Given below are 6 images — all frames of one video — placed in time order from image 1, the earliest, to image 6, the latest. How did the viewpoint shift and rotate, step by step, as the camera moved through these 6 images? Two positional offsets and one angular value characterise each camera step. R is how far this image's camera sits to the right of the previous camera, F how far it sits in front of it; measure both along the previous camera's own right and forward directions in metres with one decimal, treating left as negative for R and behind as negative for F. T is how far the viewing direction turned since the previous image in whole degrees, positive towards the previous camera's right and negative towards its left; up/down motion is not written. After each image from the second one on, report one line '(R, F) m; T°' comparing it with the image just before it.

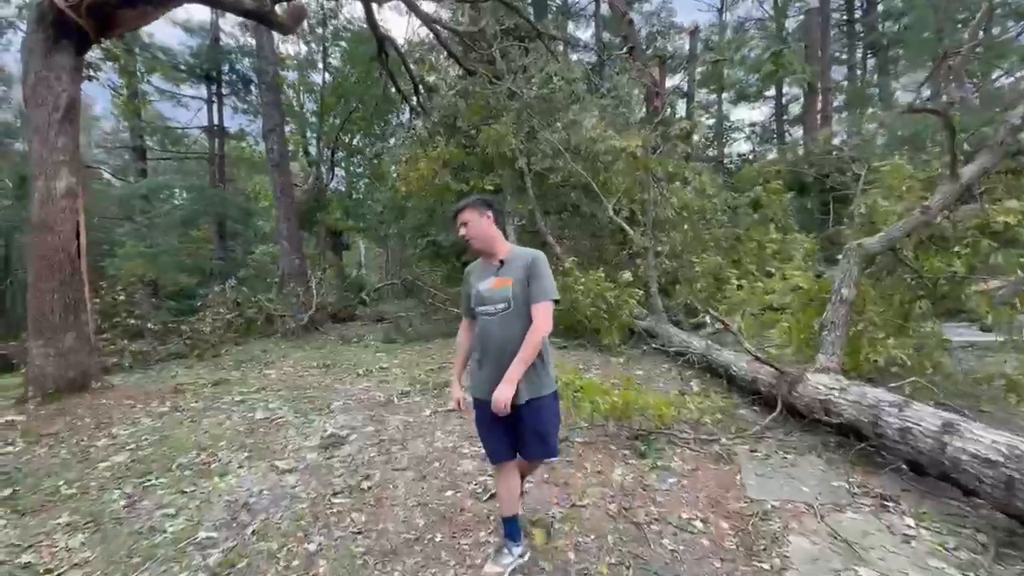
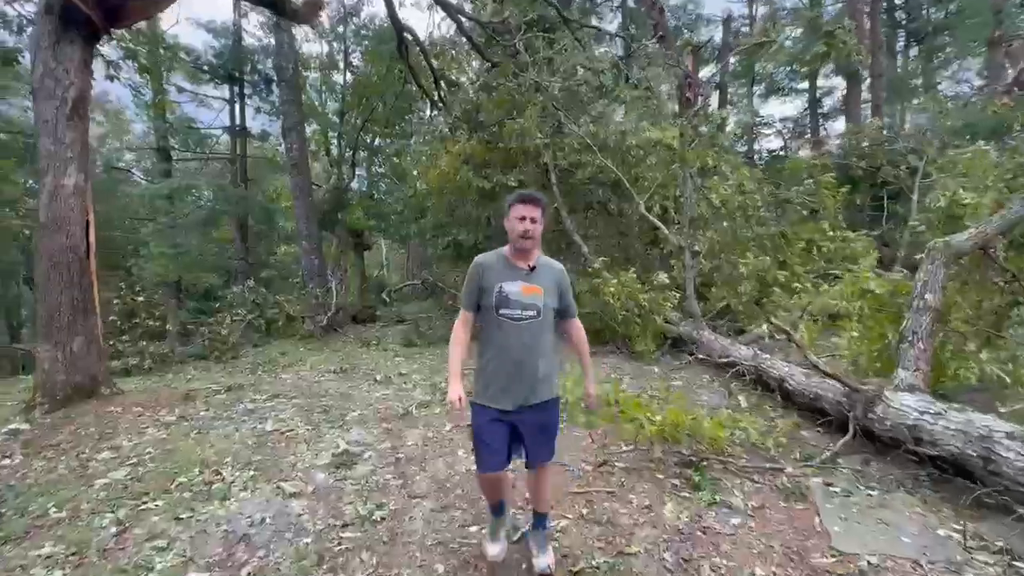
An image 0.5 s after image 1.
(-0.1, +0.5) m; -2°
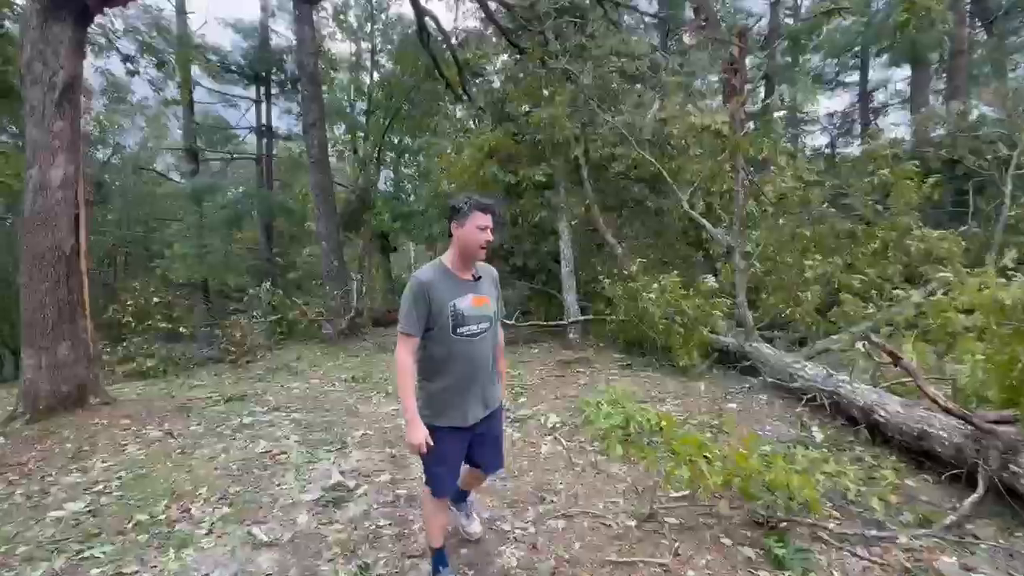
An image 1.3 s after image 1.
(0.0, +0.7) m; -3°
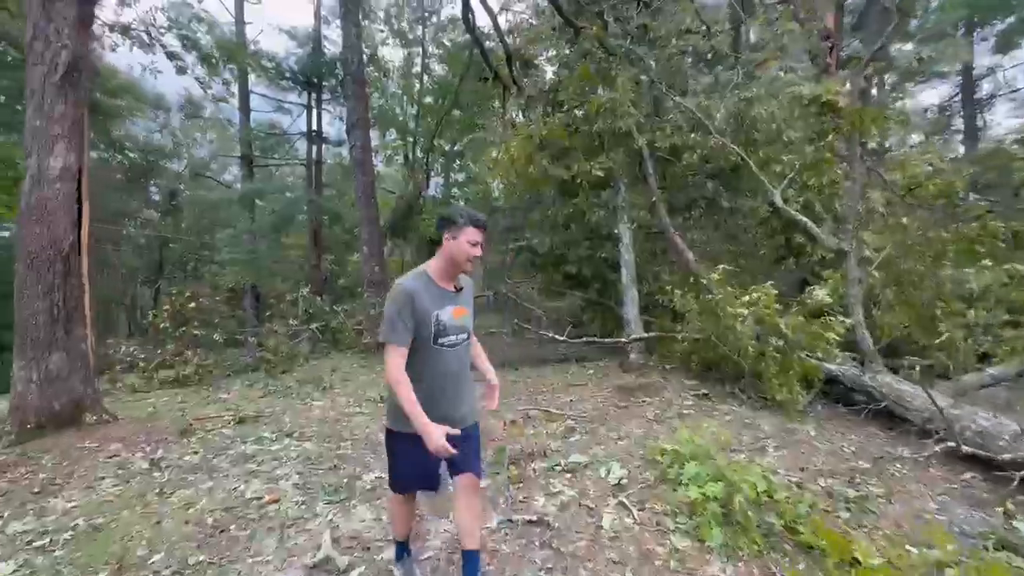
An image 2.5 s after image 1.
(0.0, +1.0) m; -6°
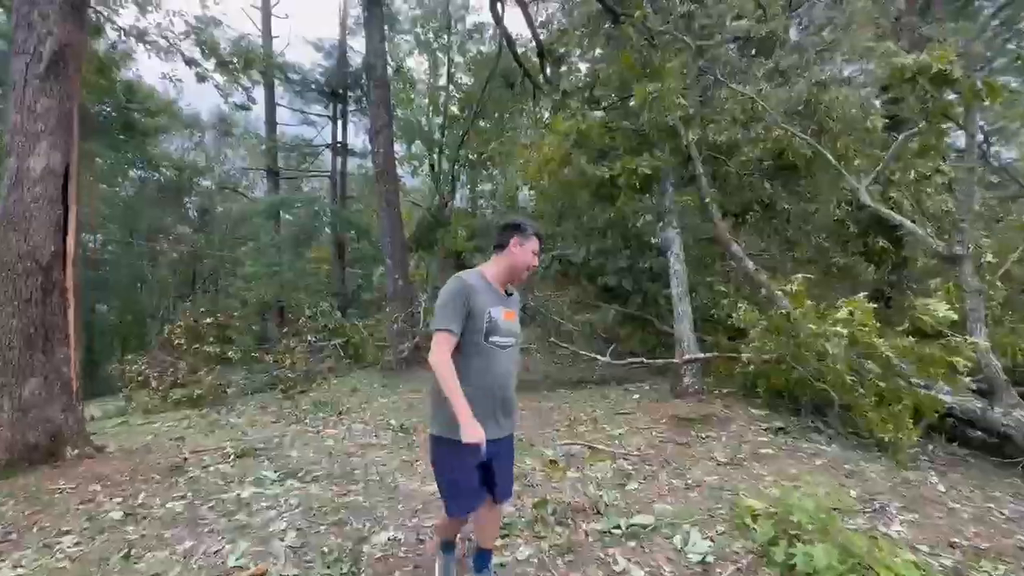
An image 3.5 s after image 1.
(-0.1, +0.7) m; -3°
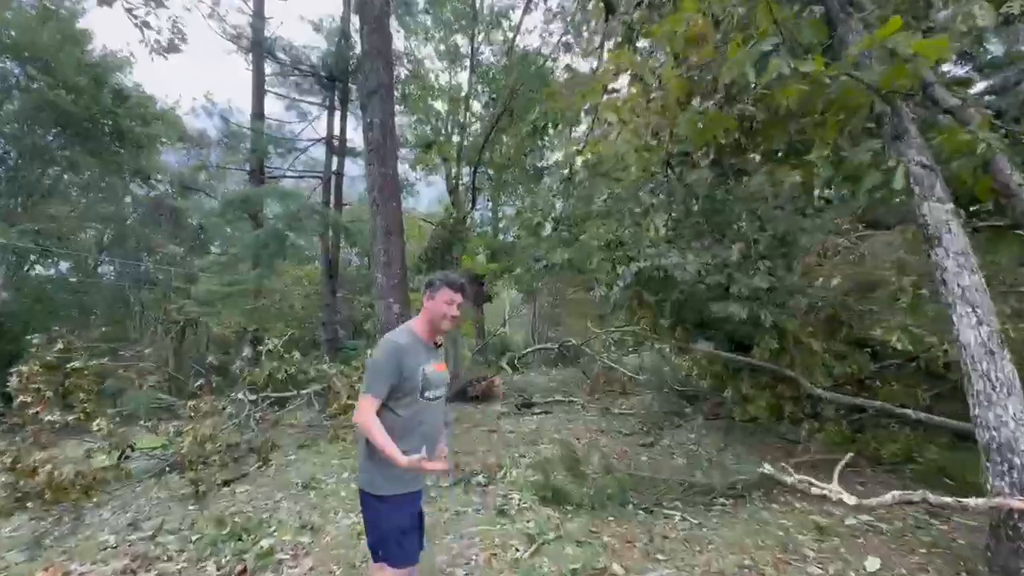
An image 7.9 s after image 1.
(-0.5, +3.4) m; -2°
